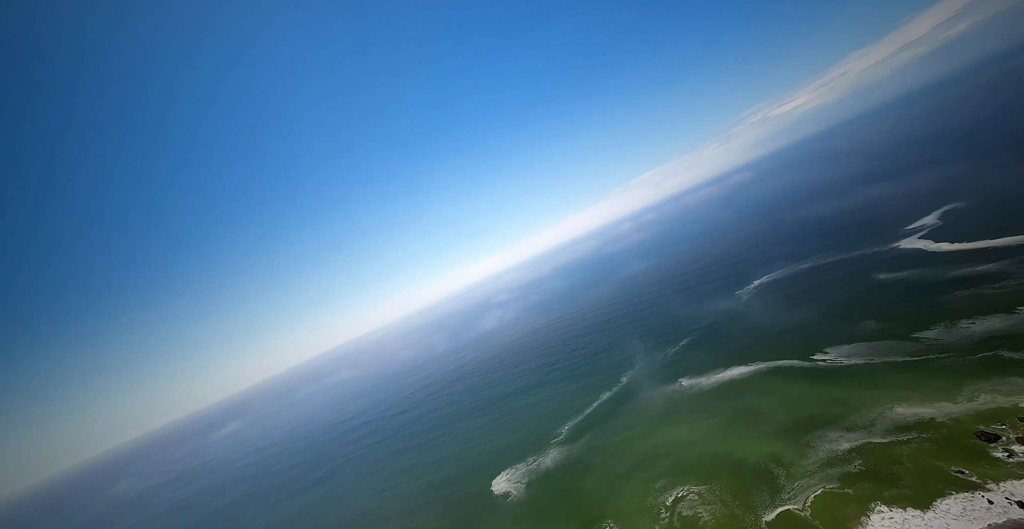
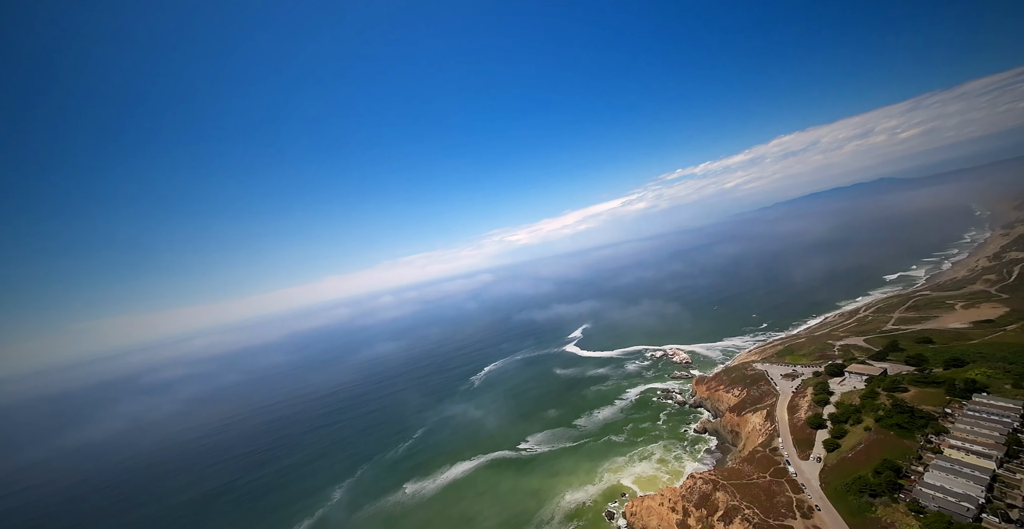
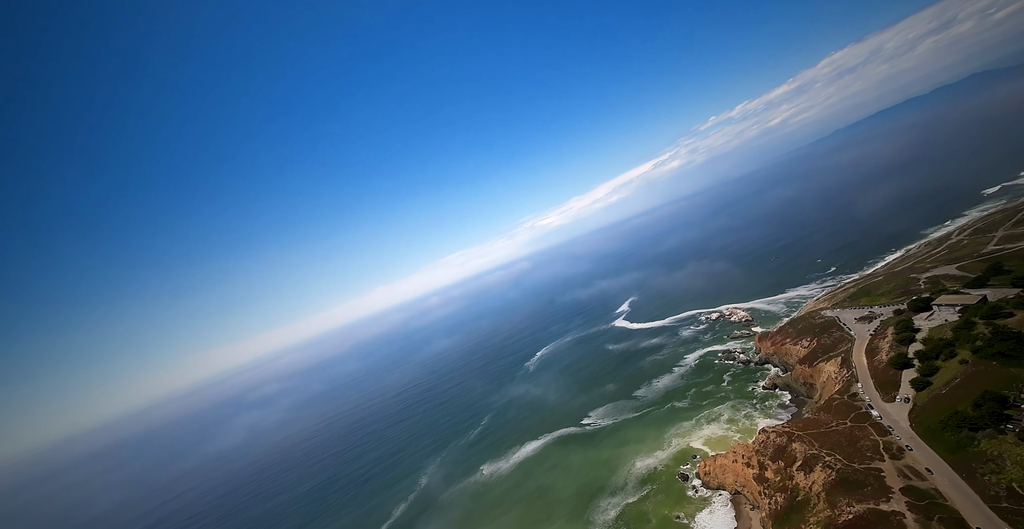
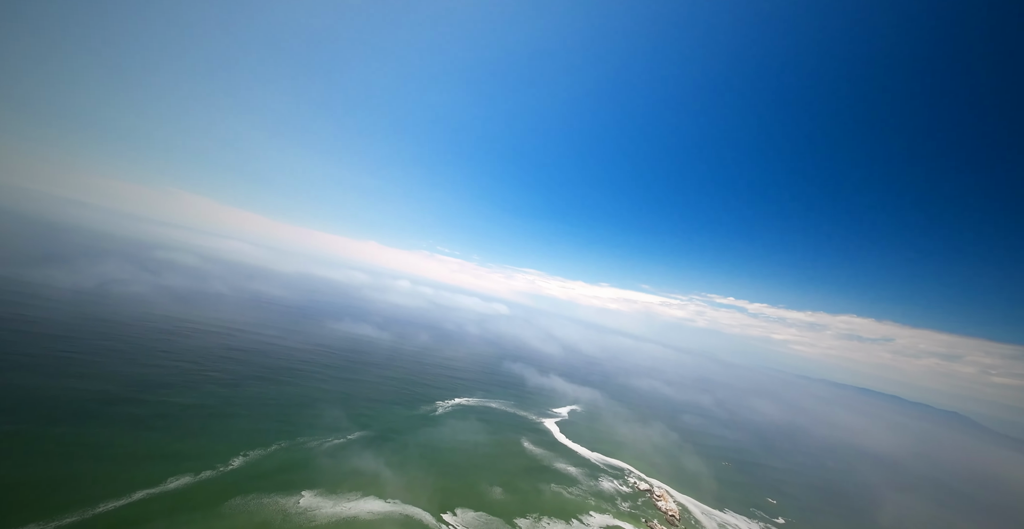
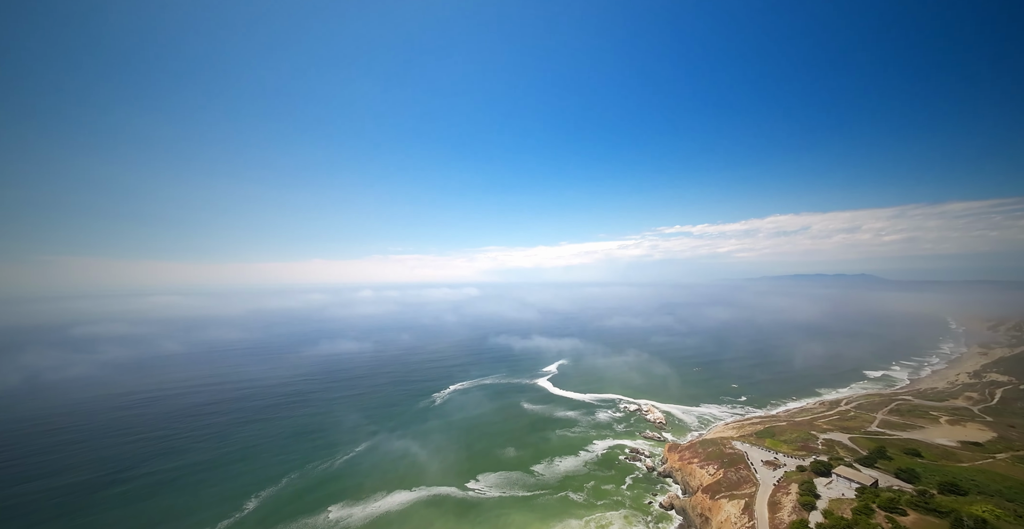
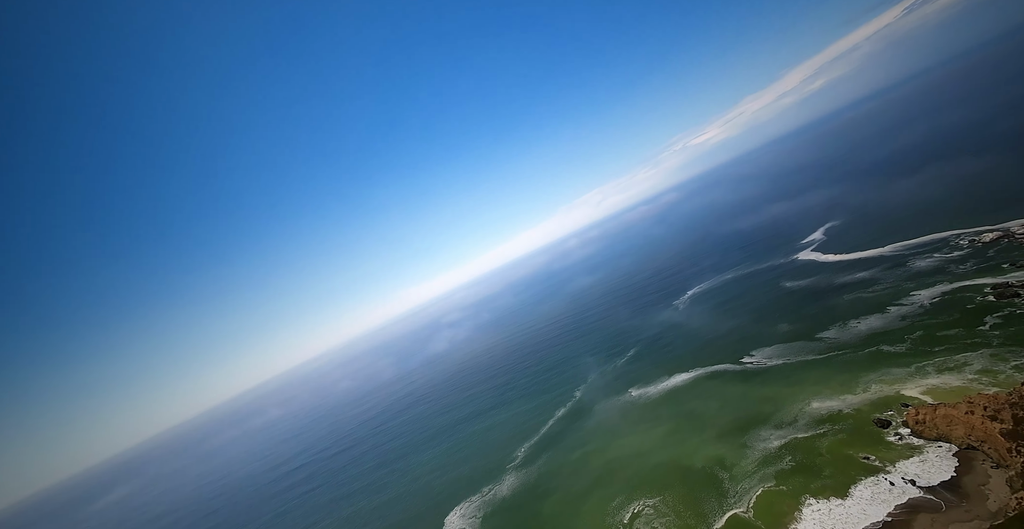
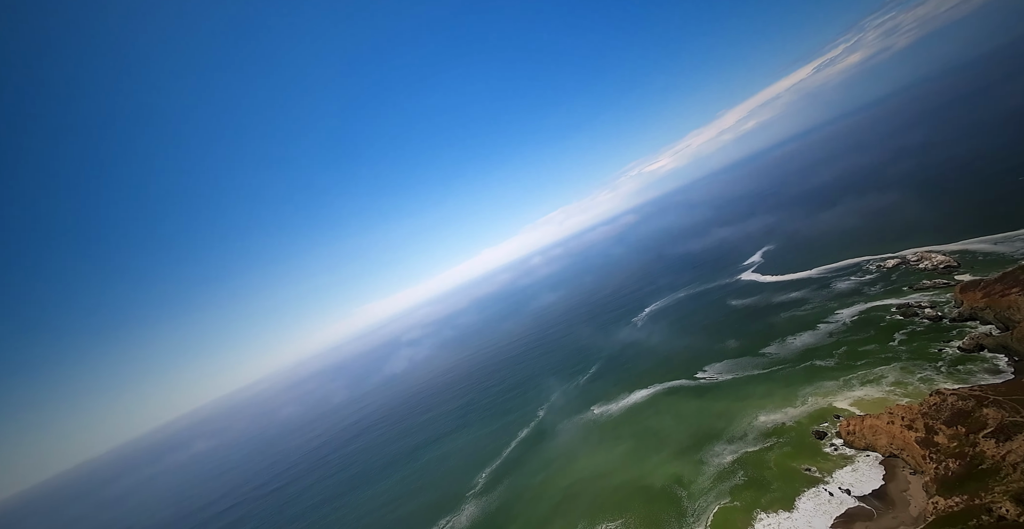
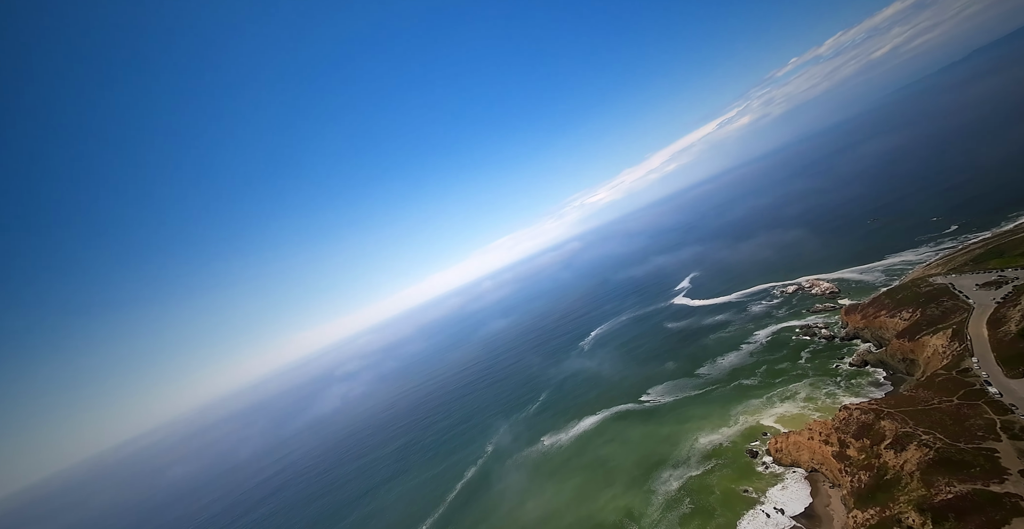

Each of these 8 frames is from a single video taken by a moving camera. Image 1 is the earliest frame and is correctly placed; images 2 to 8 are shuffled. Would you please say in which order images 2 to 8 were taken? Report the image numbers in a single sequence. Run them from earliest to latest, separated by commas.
6, 7, 8, 3, 2, 5, 4
